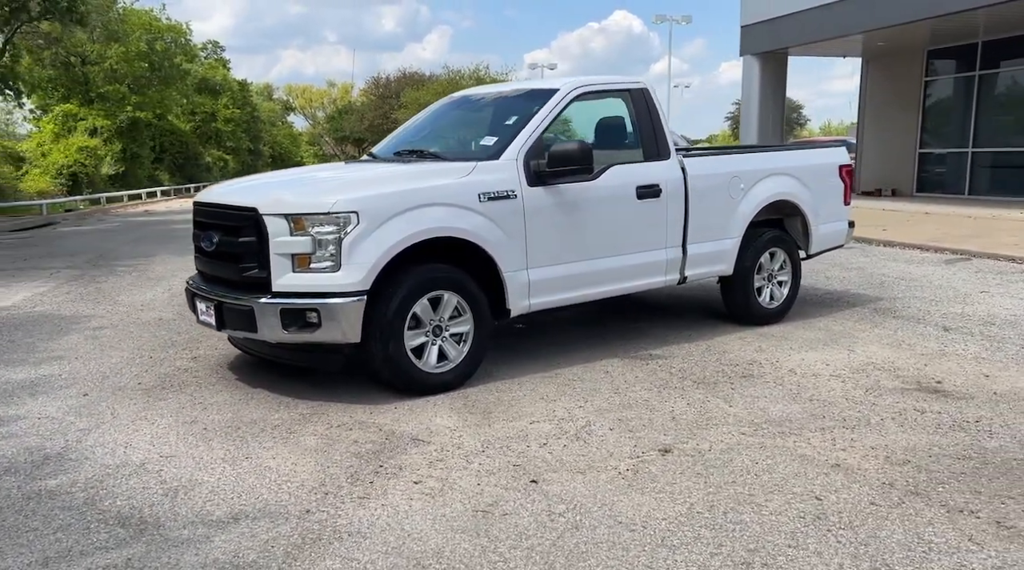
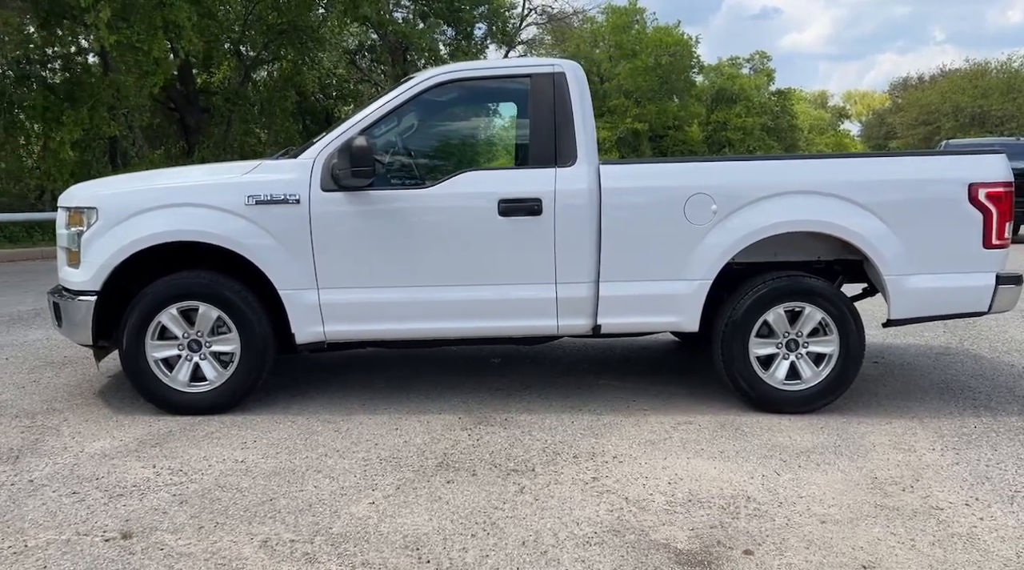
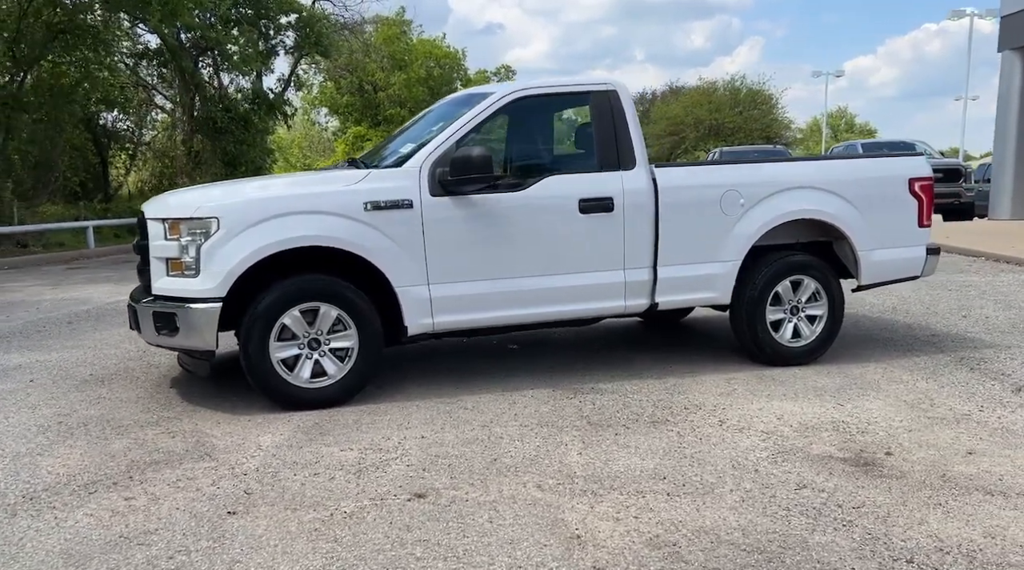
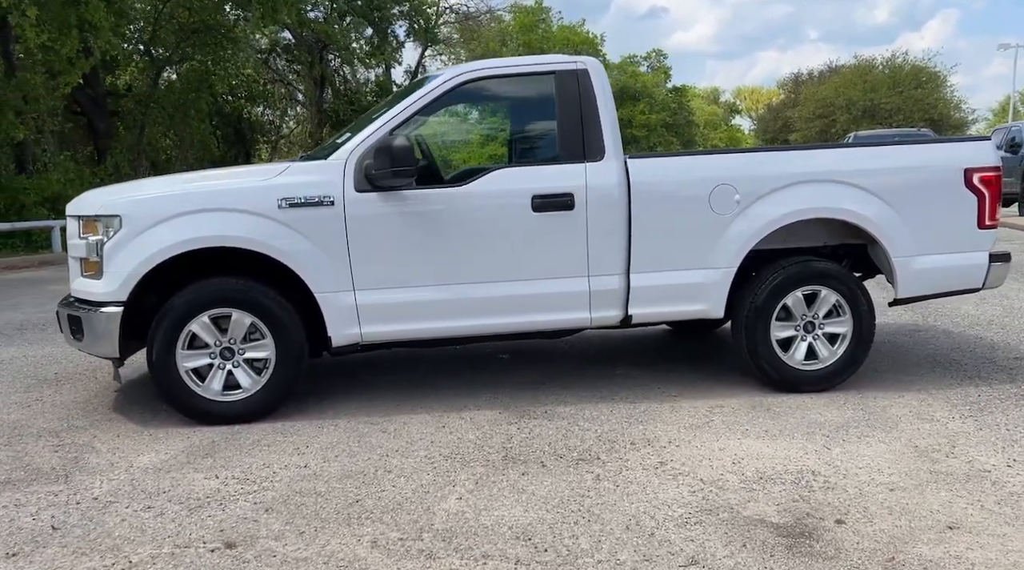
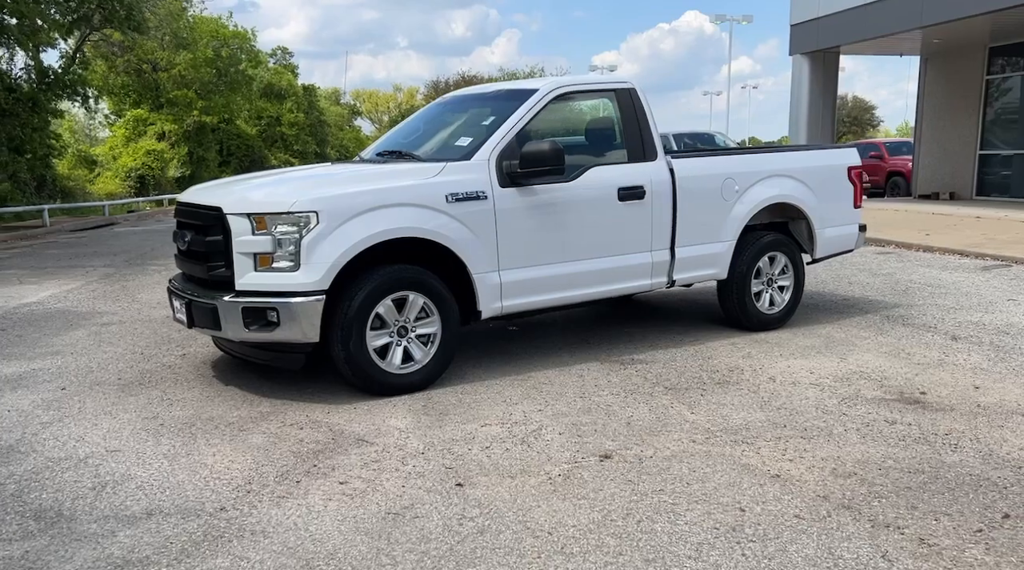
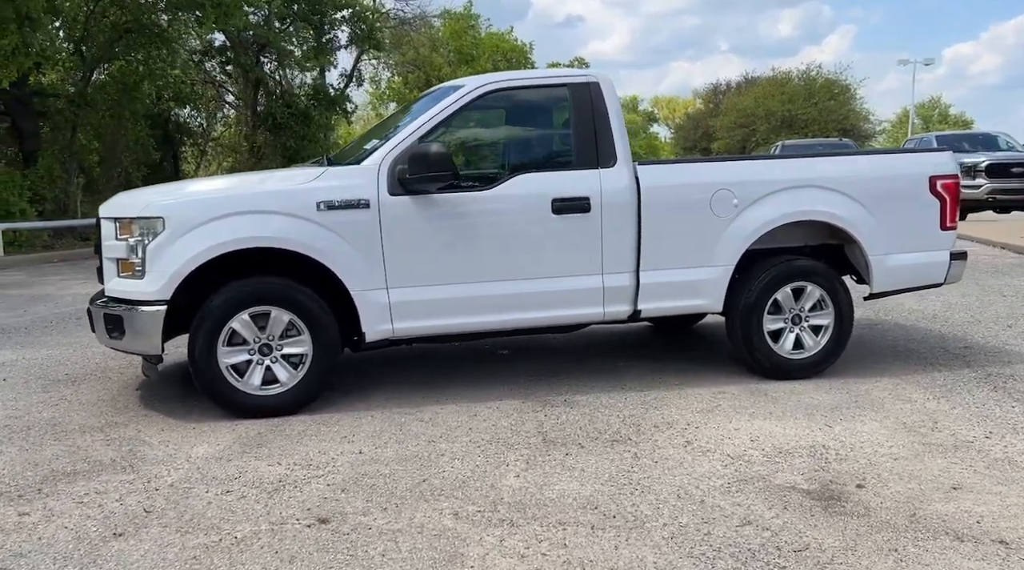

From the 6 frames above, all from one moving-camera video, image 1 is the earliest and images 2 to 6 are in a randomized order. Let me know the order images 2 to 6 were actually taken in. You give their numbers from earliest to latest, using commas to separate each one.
5, 3, 6, 4, 2
